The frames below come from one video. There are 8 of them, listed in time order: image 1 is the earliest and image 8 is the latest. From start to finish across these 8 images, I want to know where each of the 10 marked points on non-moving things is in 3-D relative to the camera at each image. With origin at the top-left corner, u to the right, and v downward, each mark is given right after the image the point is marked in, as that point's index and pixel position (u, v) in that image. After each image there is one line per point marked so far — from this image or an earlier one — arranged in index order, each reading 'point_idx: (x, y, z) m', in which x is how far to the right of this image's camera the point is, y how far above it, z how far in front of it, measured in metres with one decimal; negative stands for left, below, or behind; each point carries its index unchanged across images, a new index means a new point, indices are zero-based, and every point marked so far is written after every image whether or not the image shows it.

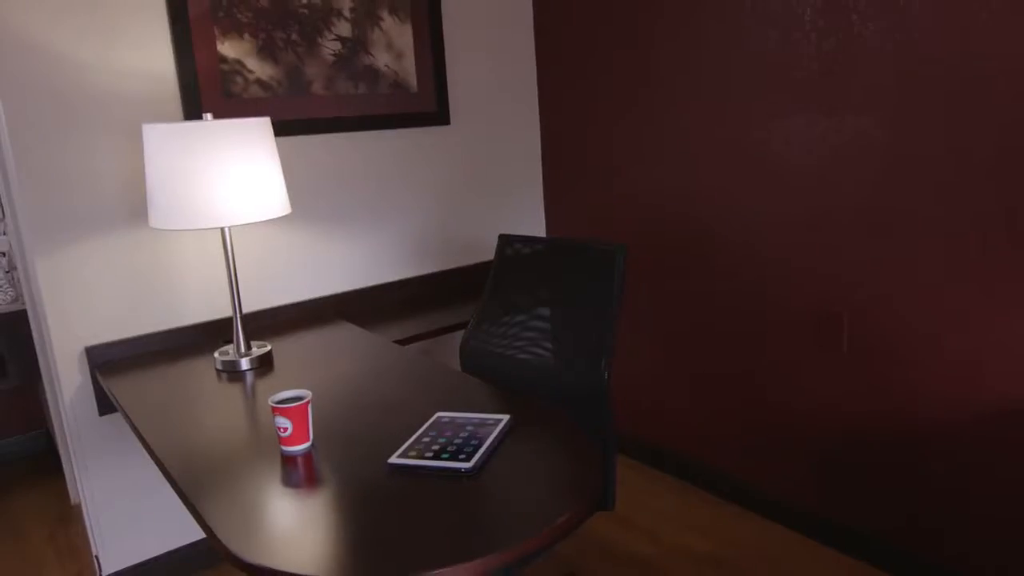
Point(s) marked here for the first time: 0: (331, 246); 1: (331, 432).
0: (-0.6, +0.1, +2.3) m
1: (-0.4, -0.3, +1.5) m
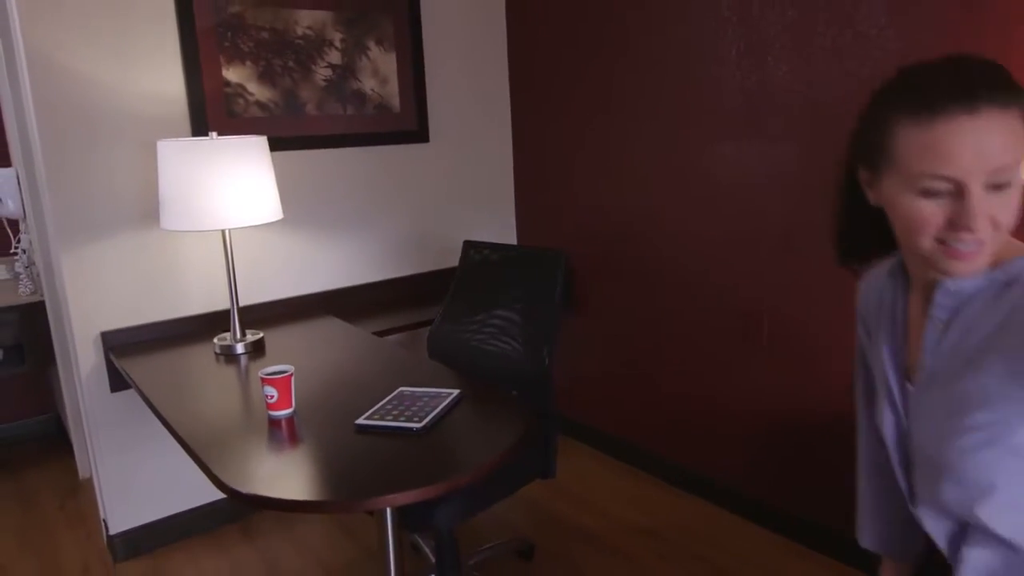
0: (-0.7, +0.1, +2.6) m
1: (-0.5, -0.3, +1.8) m
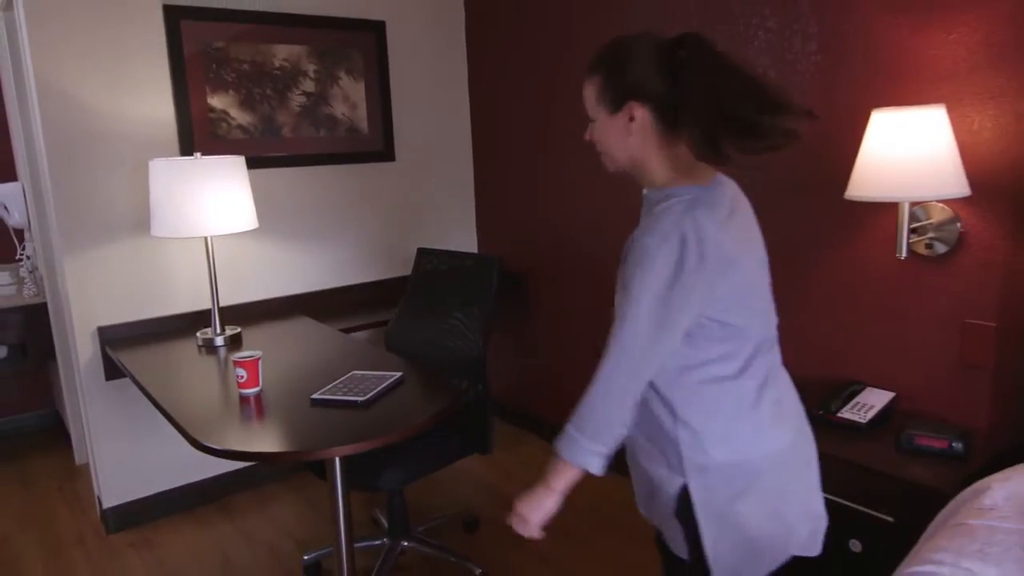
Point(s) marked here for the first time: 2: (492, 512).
0: (-0.9, +0.1, +2.9) m
1: (-0.7, -0.3, +2.1) m
2: (-0.1, -0.8, +2.6) m
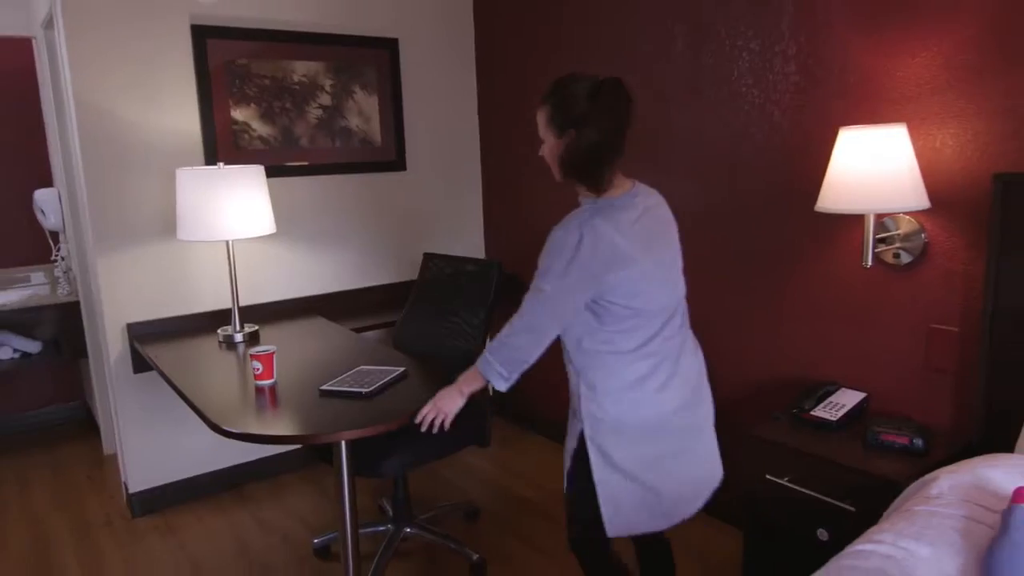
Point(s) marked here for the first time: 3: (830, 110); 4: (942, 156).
0: (-0.8, +0.1, +3.0) m
1: (-0.7, -0.3, +2.2) m
2: (-0.1, -0.8, +2.8) m
3: (+0.9, +0.5, +2.0) m
4: (+1.1, +0.3, +1.8) m
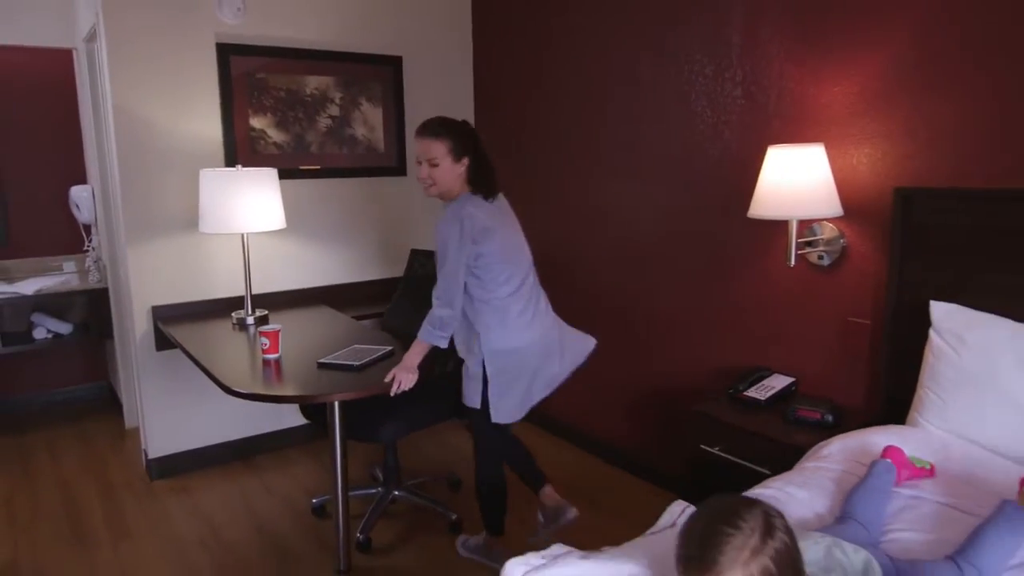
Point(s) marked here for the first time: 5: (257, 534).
0: (-0.9, +0.2, +3.4) m
1: (-0.7, -0.2, +2.5) m
2: (-0.2, -0.8, +3.1) m
3: (+0.8, +0.5, +2.3) m
4: (+1.0, +0.3, +2.1) m
5: (-0.9, -0.9, +2.7) m
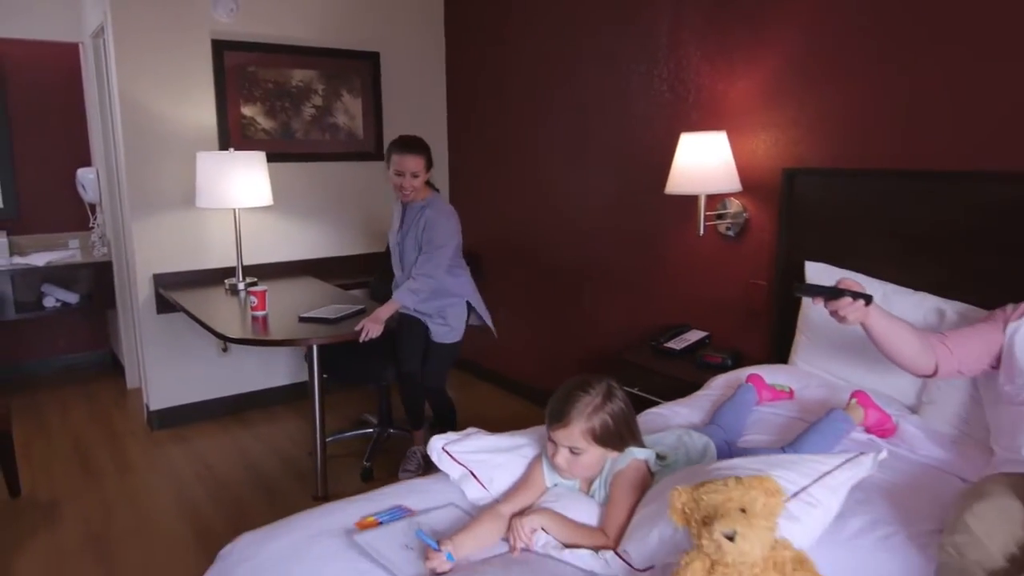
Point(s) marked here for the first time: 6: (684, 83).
0: (-1.1, +0.3, +3.7) m
1: (-0.9, -0.1, +2.9) m
2: (-0.3, -0.7, +3.4) m
3: (+0.7, +0.6, +2.7) m
4: (+0.8, +0.5, +2.5) m
5: (-1.1, -0.8, +3.1) m
6: (+0.6, +0.8, +2.7) m
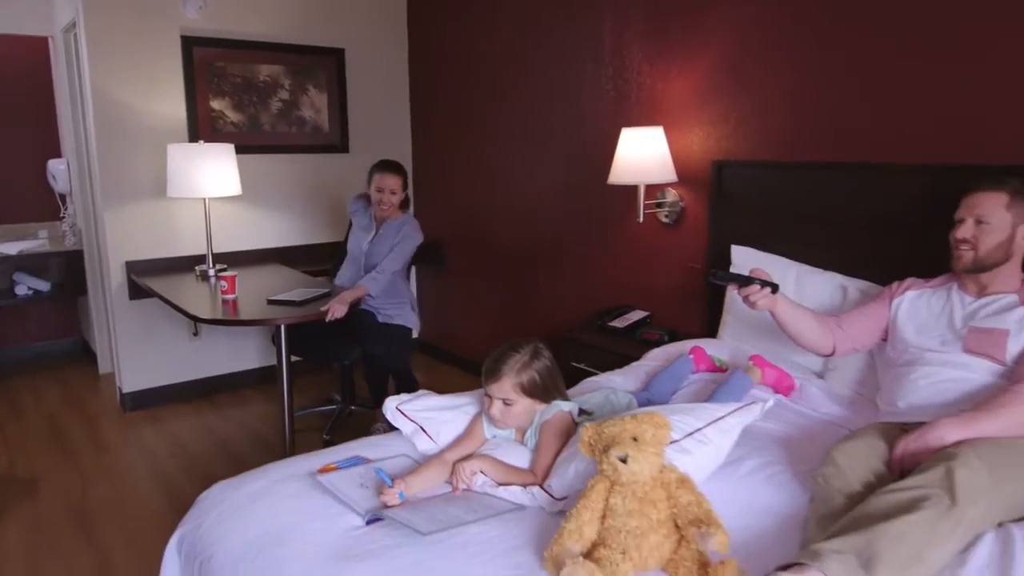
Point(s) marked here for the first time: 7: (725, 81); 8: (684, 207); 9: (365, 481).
0: (-1.3, +0.4, +3.9) m
1: (-1.1, 0.0, +3.1) m
2: (-0.5, -0.6, +3.6) m
3: (+0.5, +0.7, +2.9) m
4: (+0.7, +0.5, +2.7) m
5: (-1.3, -0.7, +3.3) m
6: (+0.5, +0.8, +2.9) m
7: (+0.8, +0.7, +2.6) m
8: (+0.6, +0.3, +2.8) m
9: (-0.3, -0.4, +1.5) m
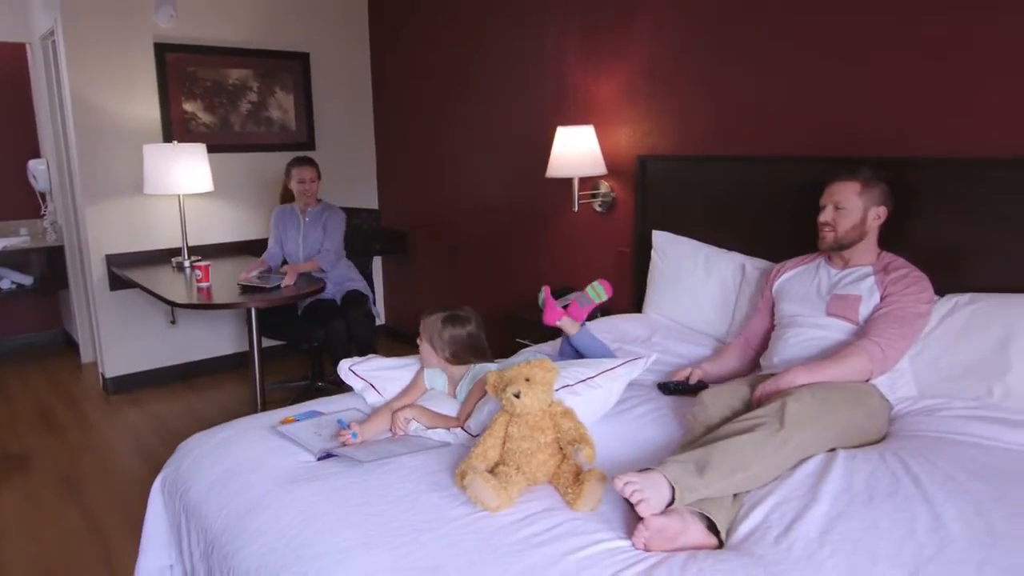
0: (-1.5, +0.4, +4.1) m
1: (-1.3, 0.0, +3.3) m
2: (-0.8, -0.5, +3.9) m
3: (+0.2, +0.8, +3.2) m
4: (+0.4, +0.6, +3.0) m
5: (-1.5, -0.7, +3.5) m
6: (+0.2, +0.9, +3.2) m
7: (+0.5, +0.8, +2.9) m
8: (+0.4, +0.4, +3.1) m
9: (-0.5, -0.3, +1.8) m
